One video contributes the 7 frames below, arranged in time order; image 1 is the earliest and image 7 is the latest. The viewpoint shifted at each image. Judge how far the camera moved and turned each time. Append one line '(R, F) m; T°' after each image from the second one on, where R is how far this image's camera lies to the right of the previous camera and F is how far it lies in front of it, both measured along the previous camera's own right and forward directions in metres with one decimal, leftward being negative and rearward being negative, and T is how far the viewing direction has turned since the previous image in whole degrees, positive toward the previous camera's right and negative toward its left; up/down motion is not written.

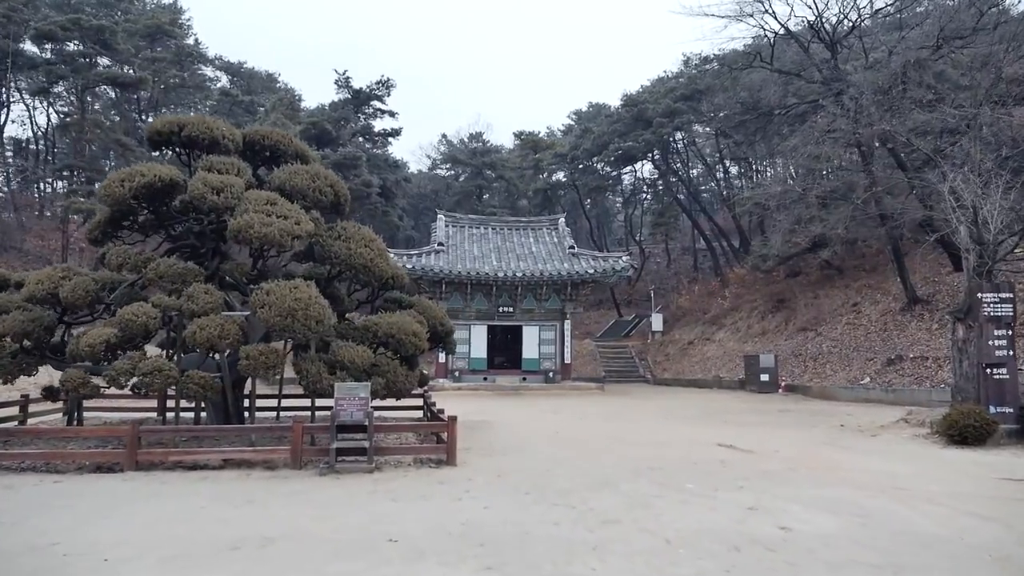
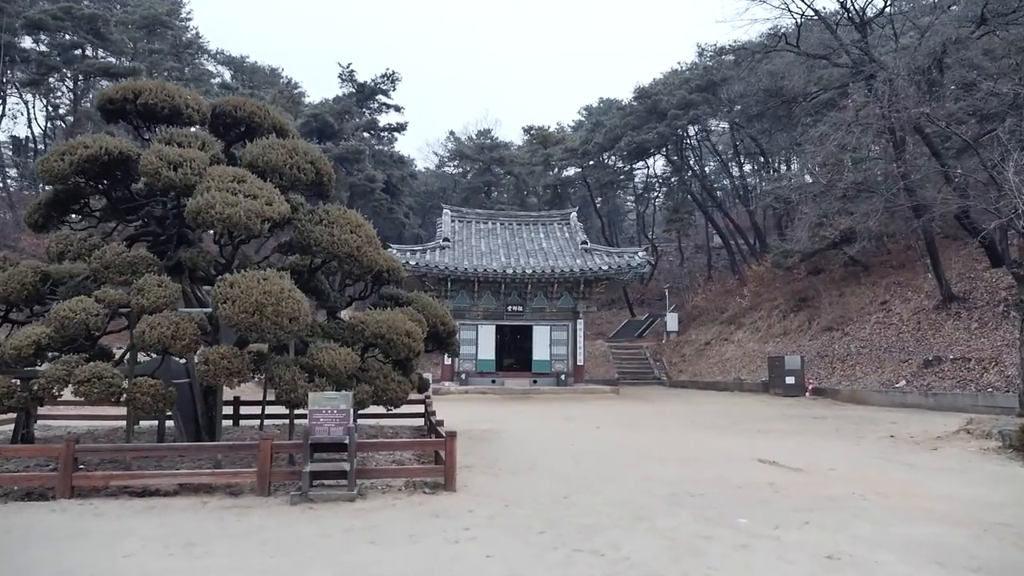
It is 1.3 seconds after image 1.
(0.0, +1.2) m; -1°
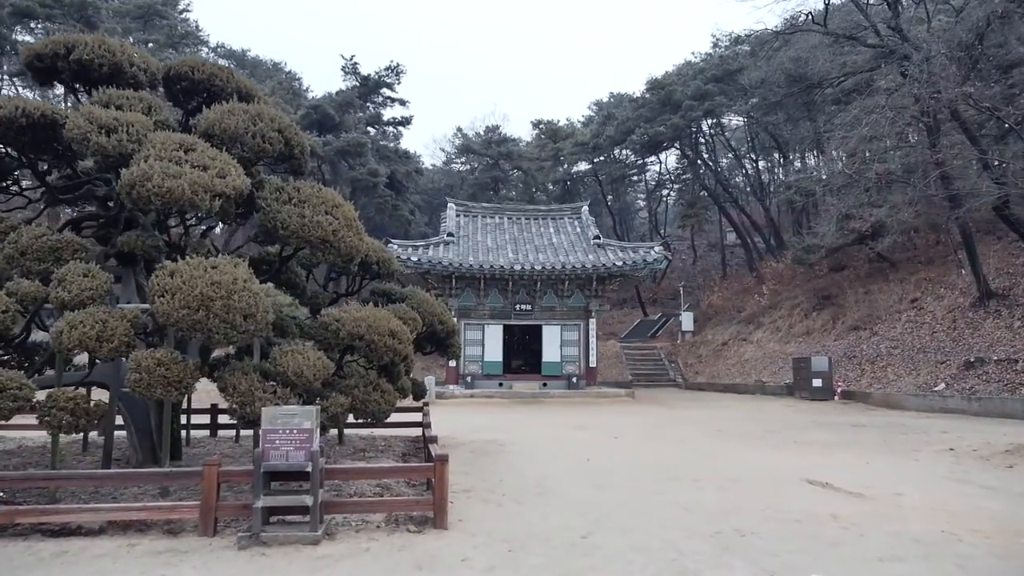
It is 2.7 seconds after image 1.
(0.0, +1.2) m; -1°
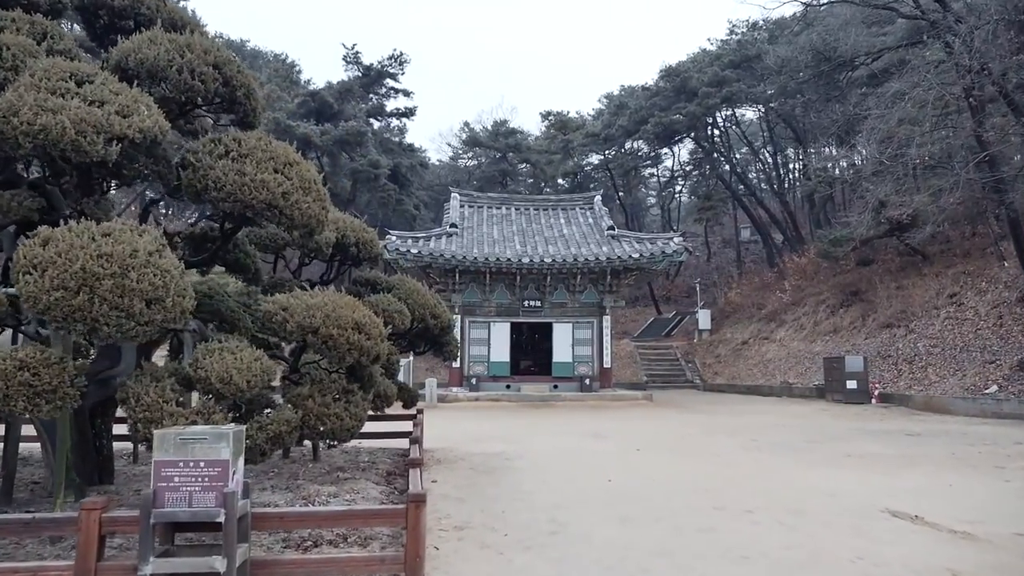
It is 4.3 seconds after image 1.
(0.0, +1.4) m; -1°
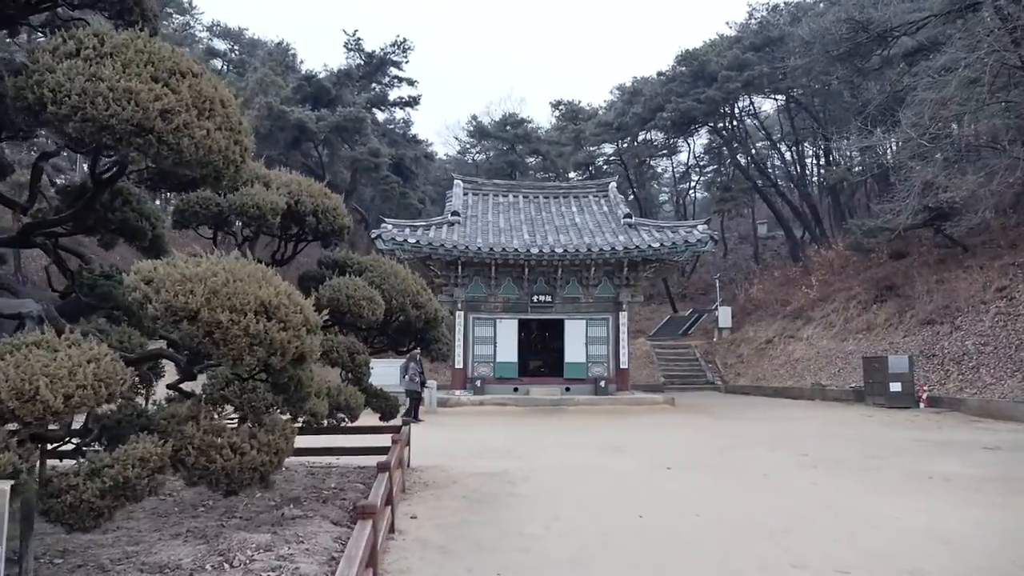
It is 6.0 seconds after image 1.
(+0.1, +1.6) m; -1°
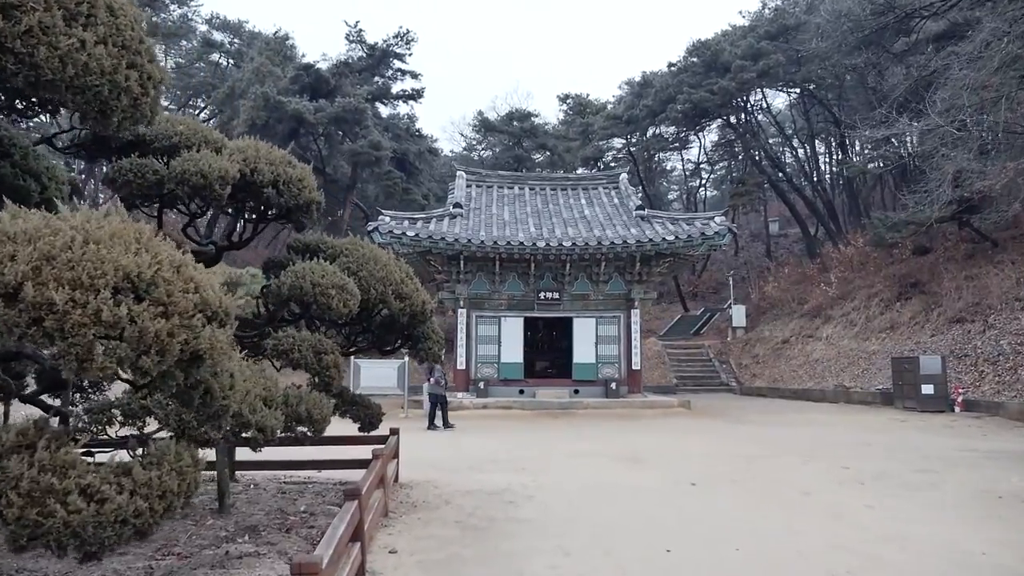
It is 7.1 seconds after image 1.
(0.0, +1.0) m; -1°
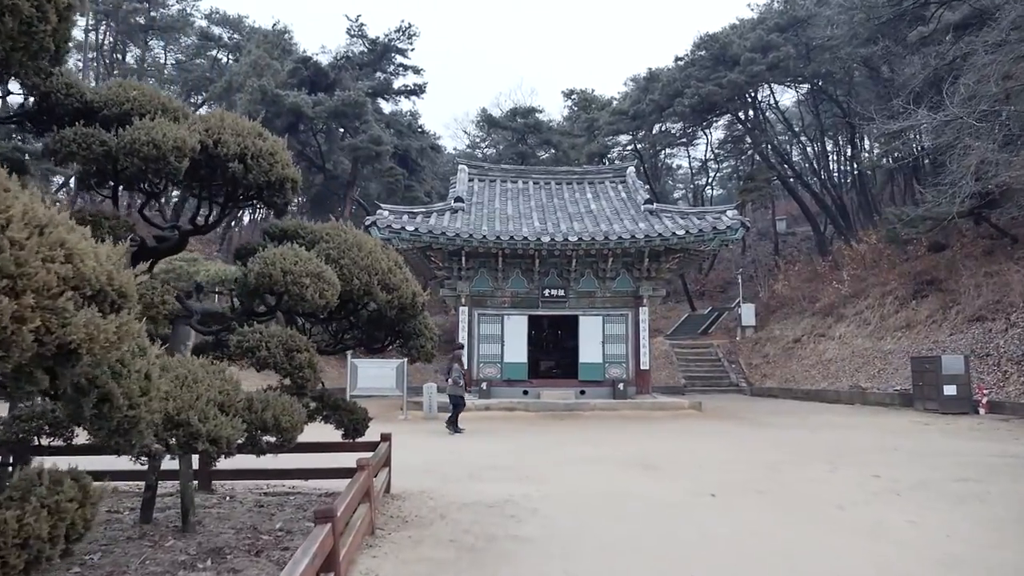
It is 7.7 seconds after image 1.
(0.0, +0.6) m; 0°
